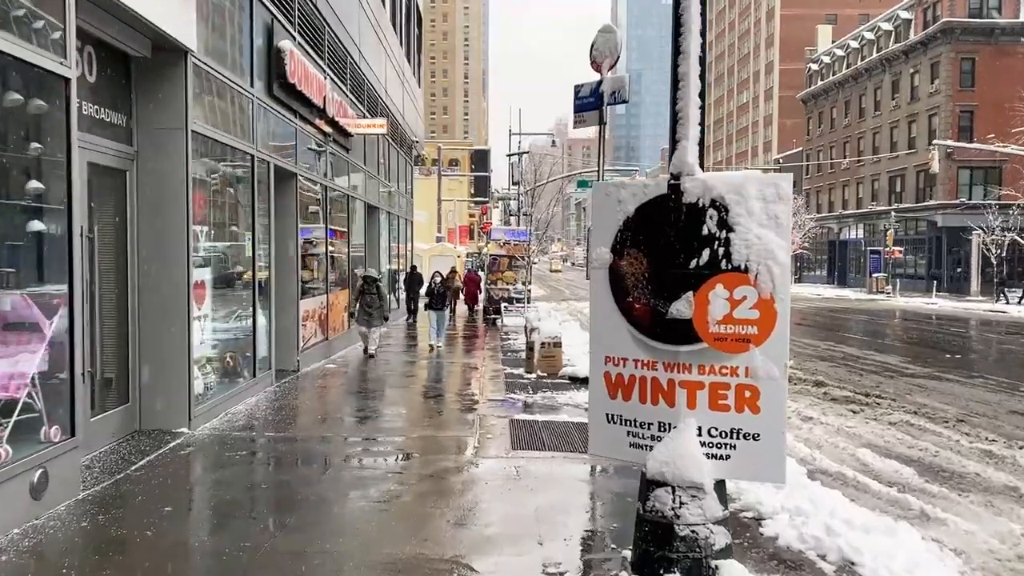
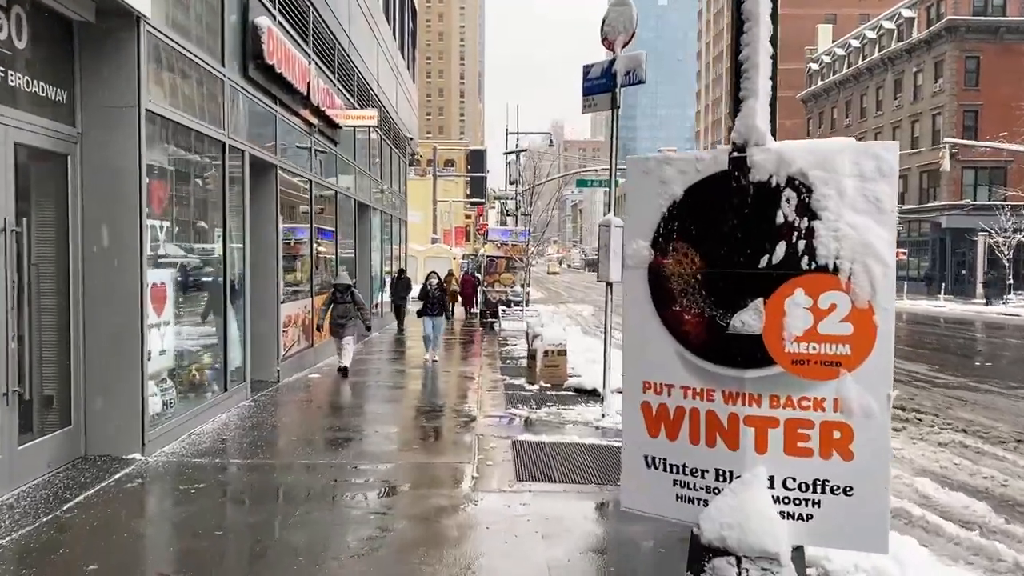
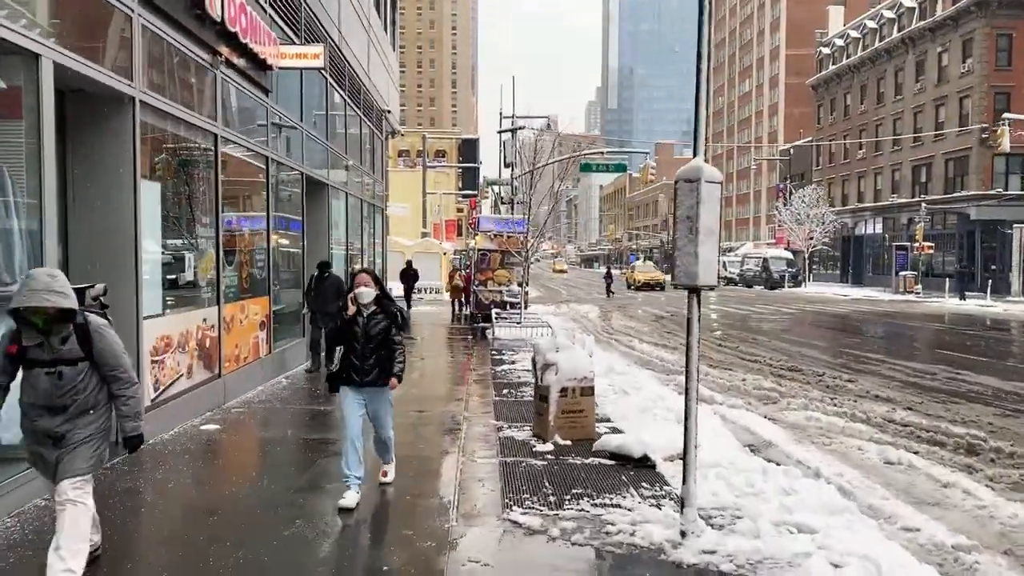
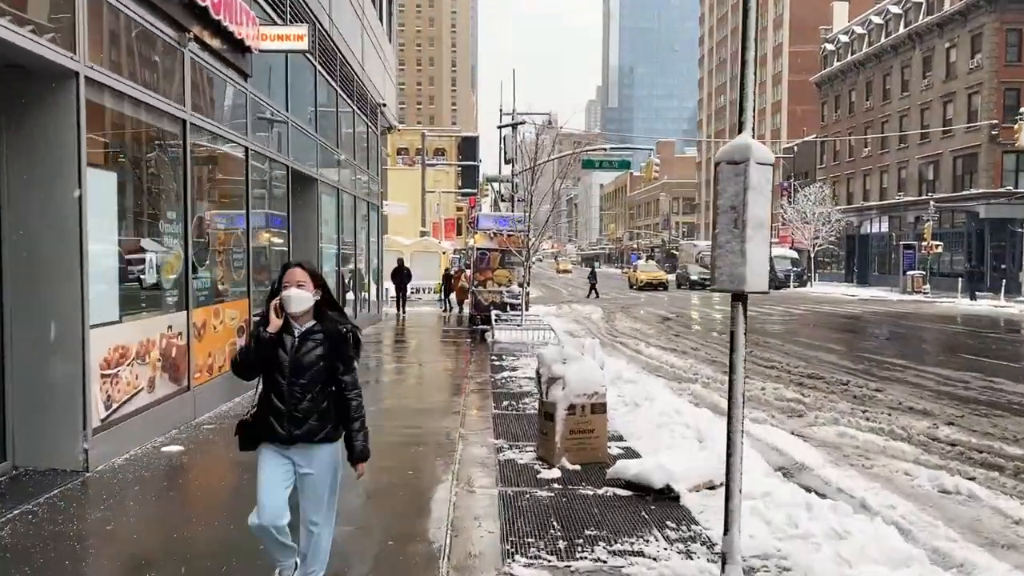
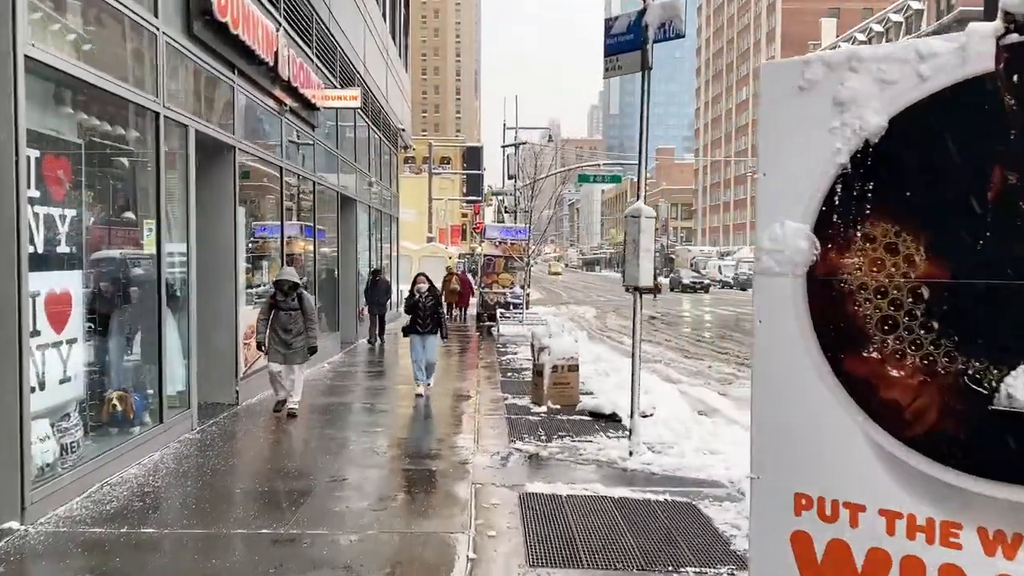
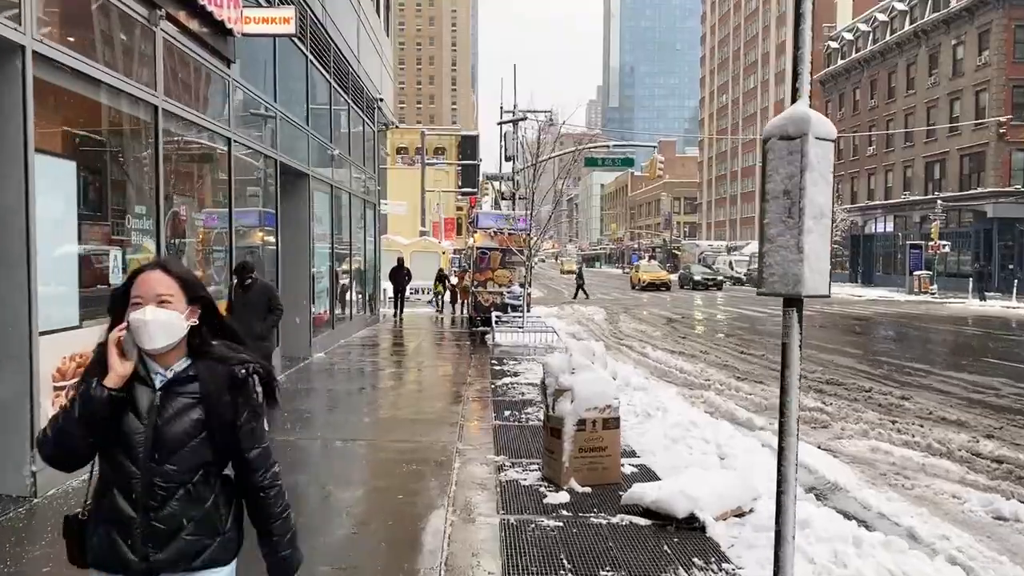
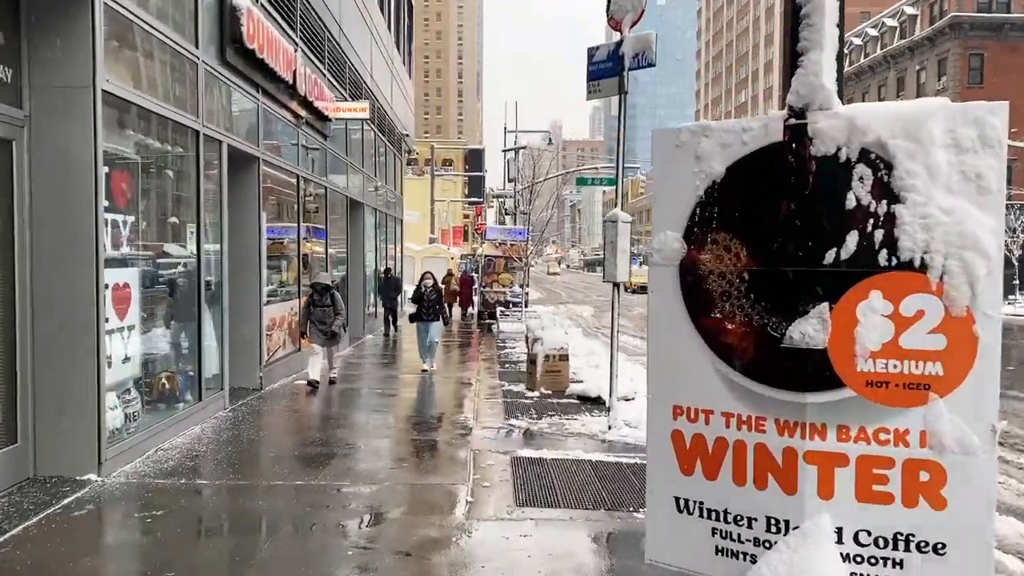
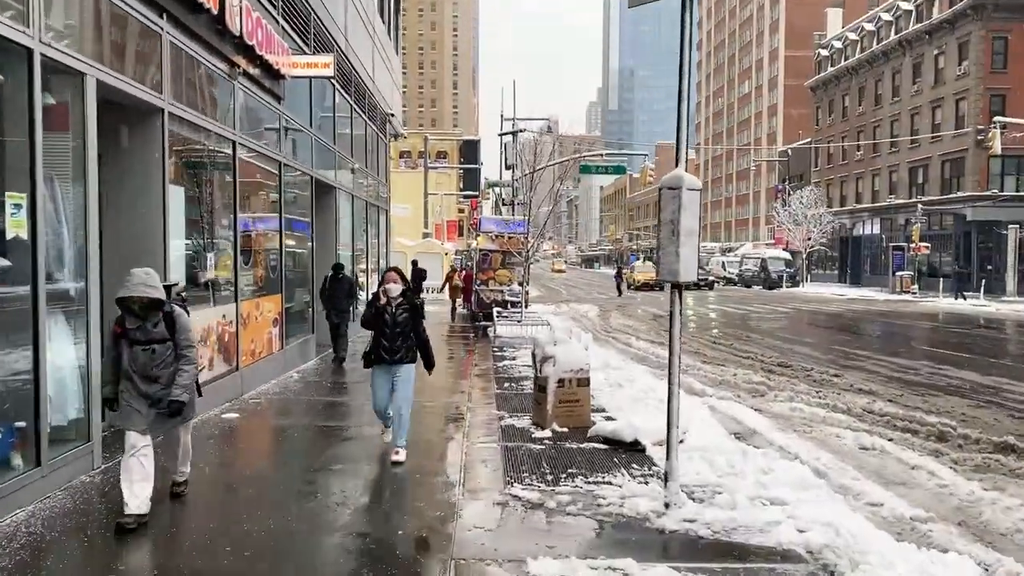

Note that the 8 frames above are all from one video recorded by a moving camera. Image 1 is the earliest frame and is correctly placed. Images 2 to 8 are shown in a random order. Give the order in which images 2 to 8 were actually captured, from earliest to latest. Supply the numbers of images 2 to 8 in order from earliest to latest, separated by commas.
2, 7, 5, 8, 3, 4, 6
